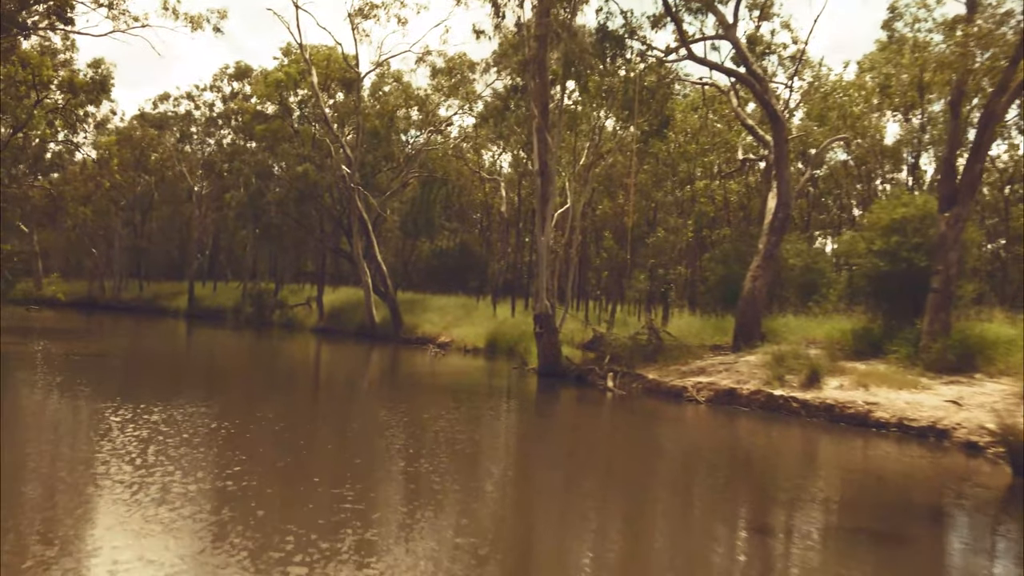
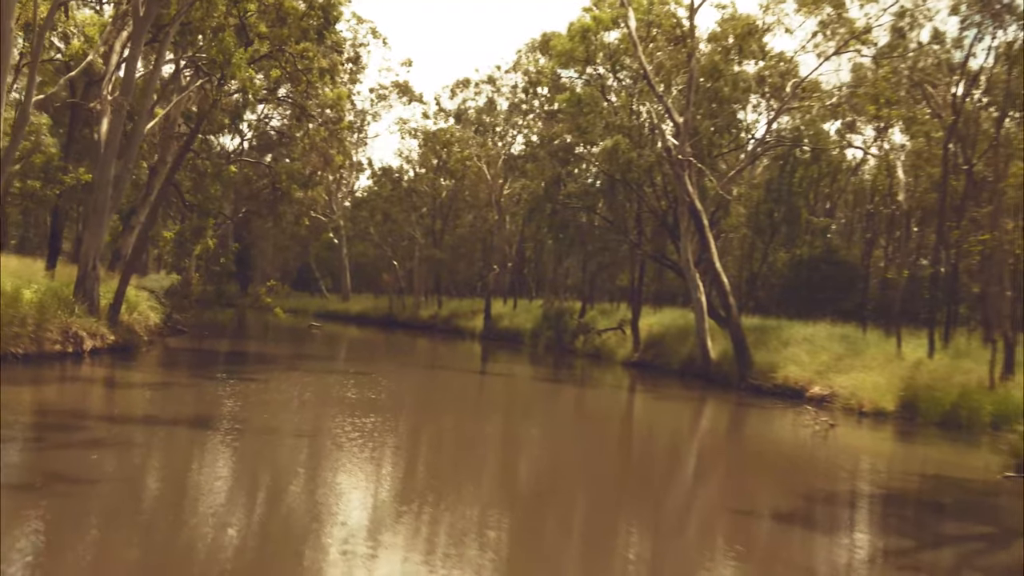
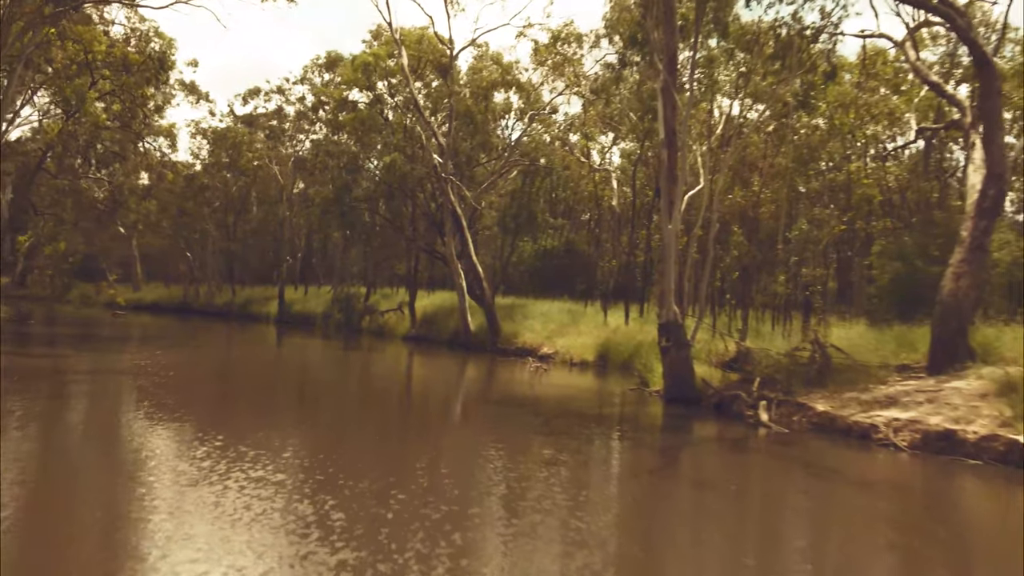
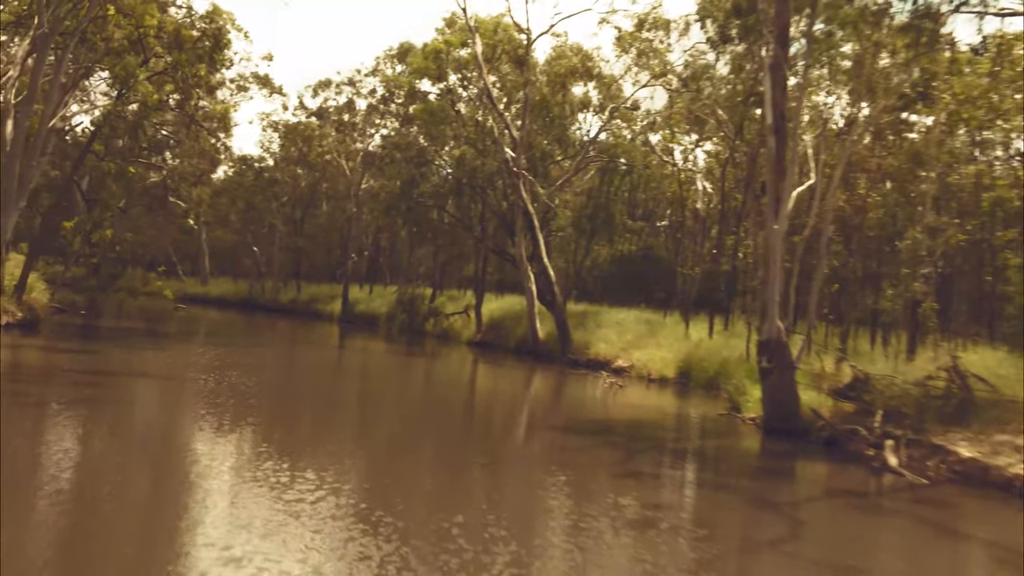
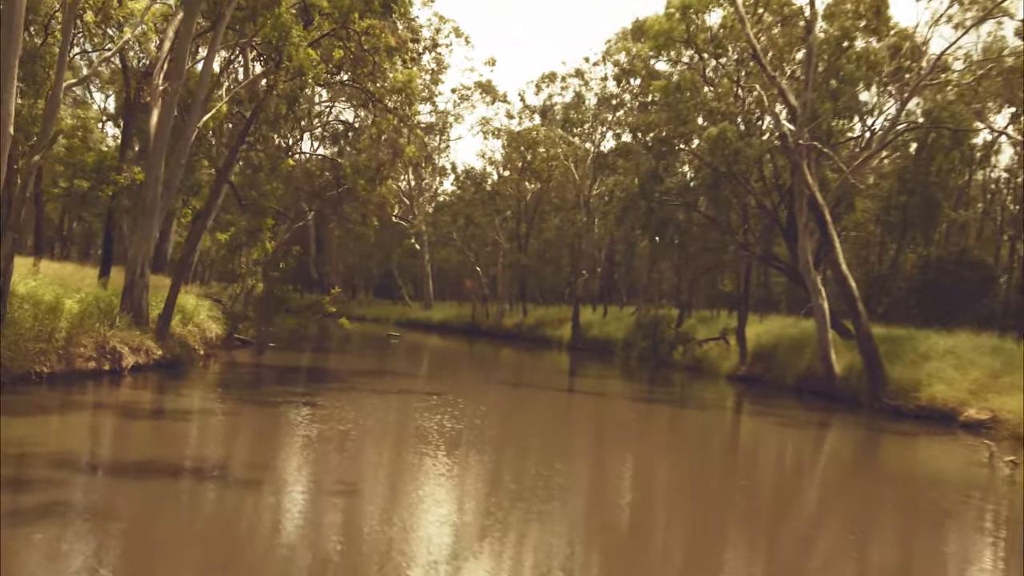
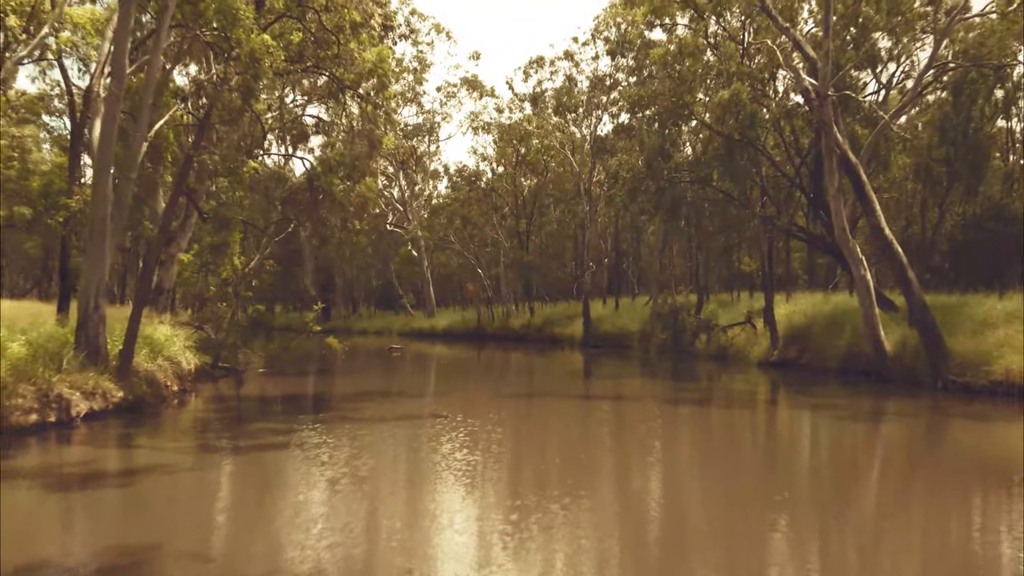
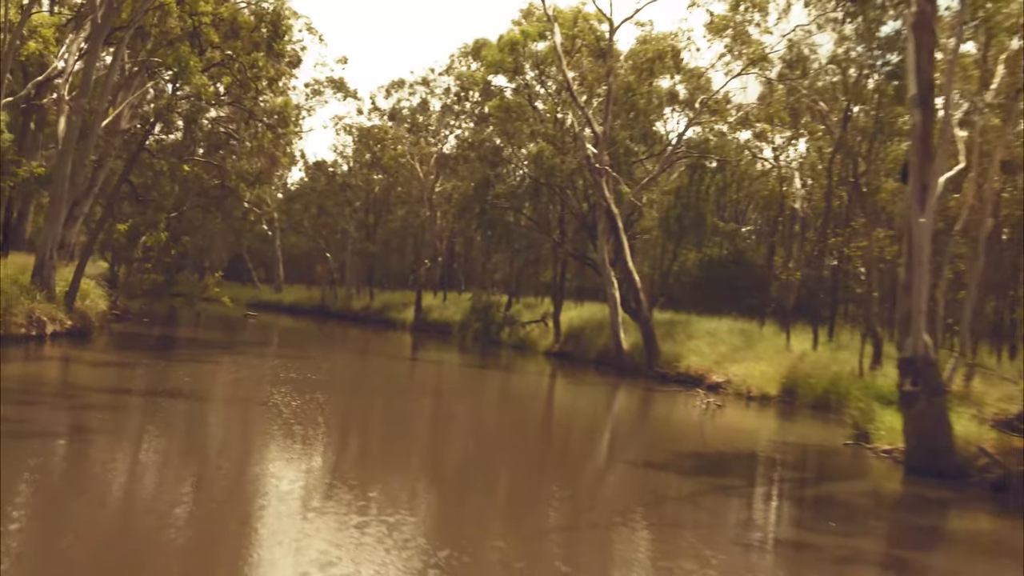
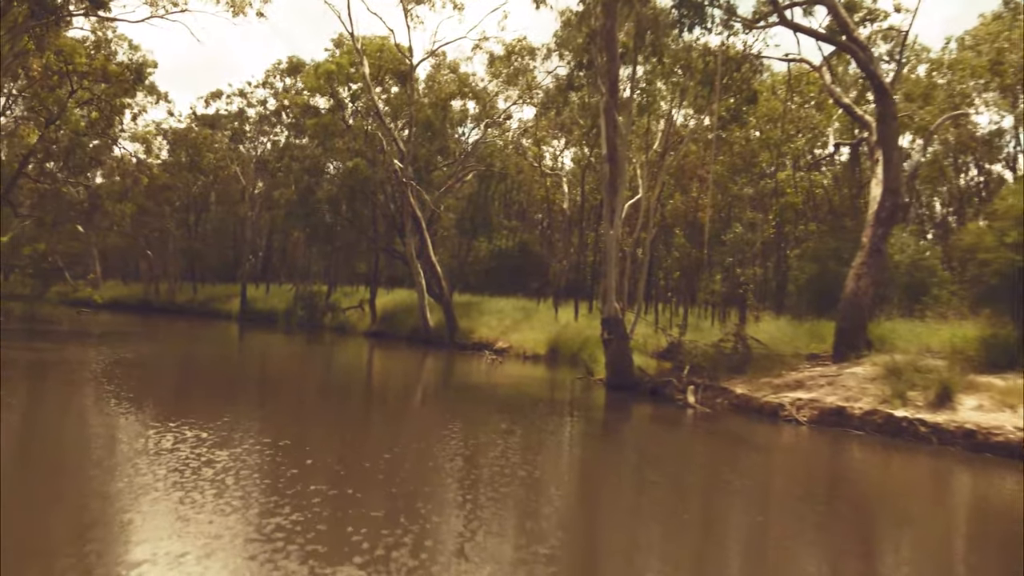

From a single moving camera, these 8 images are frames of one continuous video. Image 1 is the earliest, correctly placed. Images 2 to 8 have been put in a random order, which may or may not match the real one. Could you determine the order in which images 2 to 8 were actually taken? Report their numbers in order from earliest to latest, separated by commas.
8, 3, 4, 7, 2, 5, 6
